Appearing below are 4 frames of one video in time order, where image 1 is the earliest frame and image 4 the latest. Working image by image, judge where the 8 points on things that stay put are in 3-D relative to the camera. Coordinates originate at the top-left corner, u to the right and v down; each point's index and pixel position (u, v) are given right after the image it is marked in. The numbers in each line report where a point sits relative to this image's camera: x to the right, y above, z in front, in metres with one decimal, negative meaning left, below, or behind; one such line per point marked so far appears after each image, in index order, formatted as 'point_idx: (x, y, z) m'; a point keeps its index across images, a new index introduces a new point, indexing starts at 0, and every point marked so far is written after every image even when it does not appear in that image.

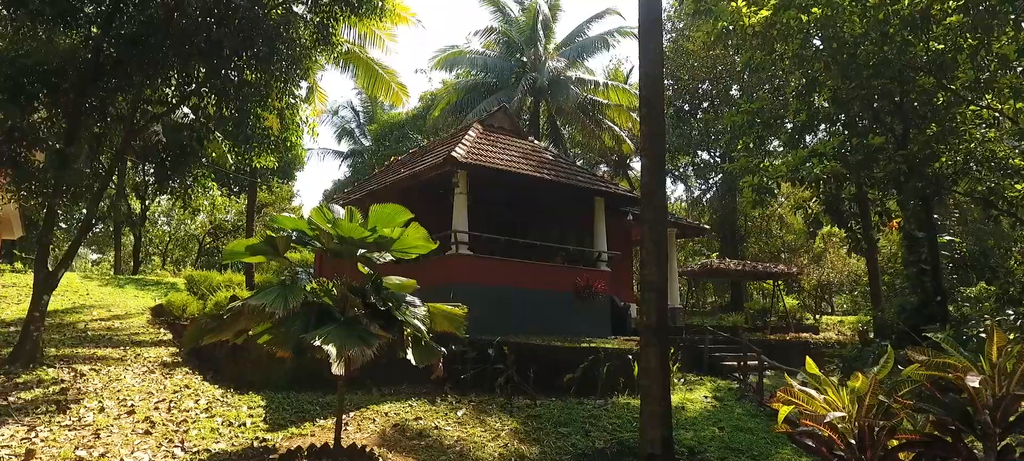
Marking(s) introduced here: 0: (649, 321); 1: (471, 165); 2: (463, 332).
0: (+1.4, -0.9, +6.7) m
1: (-0.7, +1.1, +11.1) m
2: (-0.5, -1.1, +7.1) m
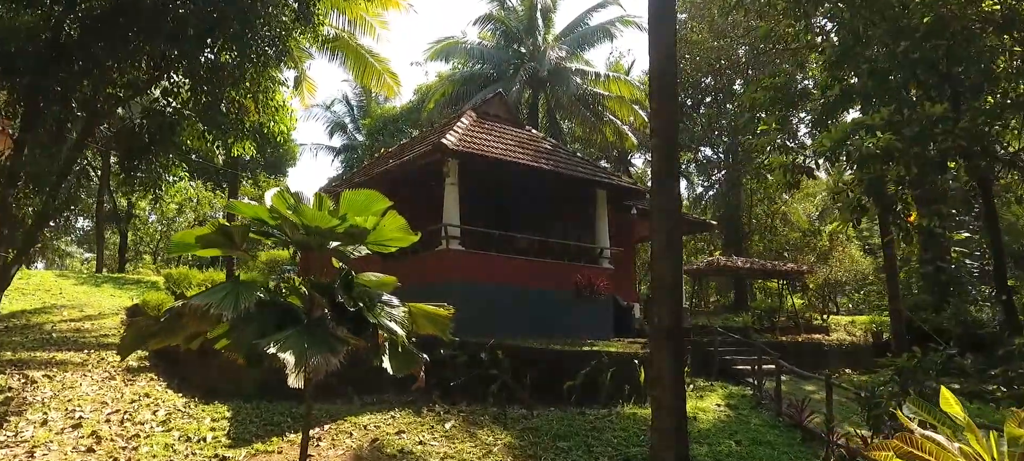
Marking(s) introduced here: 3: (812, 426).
0: (+1.3, -0.8, +5.9) m
1: (-0.8, +1.2, +10.2) m
2: (-0.6, -1.0, +6.2) m
3: (+3.7, -2.4, +8.2) m
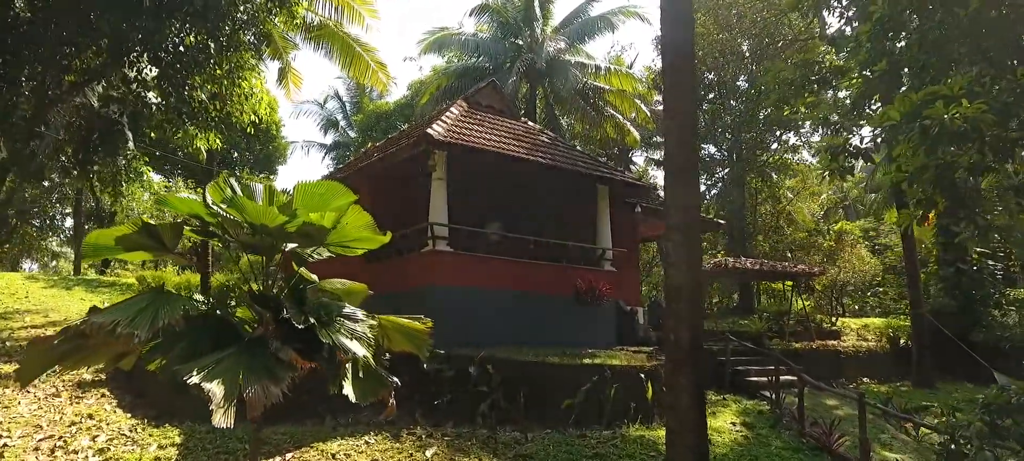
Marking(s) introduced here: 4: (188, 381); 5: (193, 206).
0: (+1.2, -0.8, +5.0) m
1: (-0.8, +1.2, +9.3) m
2: (-0.7, -1.0, +5.3) m
3: (+3.6, -2.4, +7.3) m
4: (-1.9, -0.9, +3.9) m
5: (-2.2, +0.2, +4.5) m
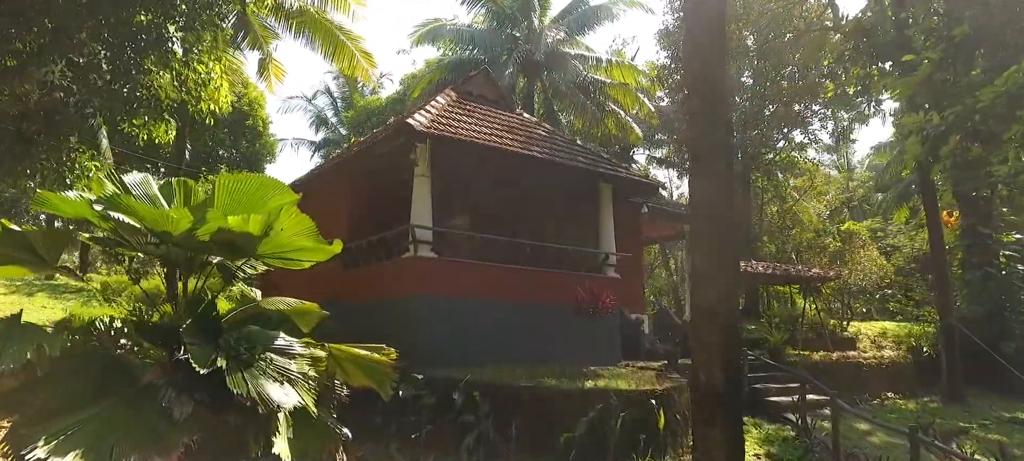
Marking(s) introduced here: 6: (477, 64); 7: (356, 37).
0: (+1.1, -0.9, +3.9) m
1: (-0.9, +1.2, +8.2) m
2: (-0.8, -1.0, +4.2) m
3: (+3.5, -2.5, +6.3) m
4: (-2.0, -0.9, +2.8) m
5: (-2.3, +0.1, +3.4) m
6: (-1.0, +4.9, +19.3) m
7: (-3.3, +4.0, +13.9) m
